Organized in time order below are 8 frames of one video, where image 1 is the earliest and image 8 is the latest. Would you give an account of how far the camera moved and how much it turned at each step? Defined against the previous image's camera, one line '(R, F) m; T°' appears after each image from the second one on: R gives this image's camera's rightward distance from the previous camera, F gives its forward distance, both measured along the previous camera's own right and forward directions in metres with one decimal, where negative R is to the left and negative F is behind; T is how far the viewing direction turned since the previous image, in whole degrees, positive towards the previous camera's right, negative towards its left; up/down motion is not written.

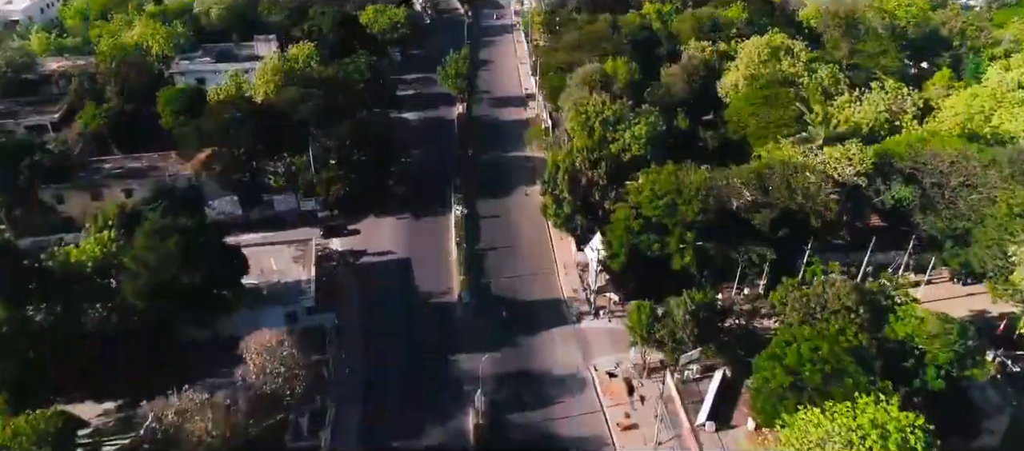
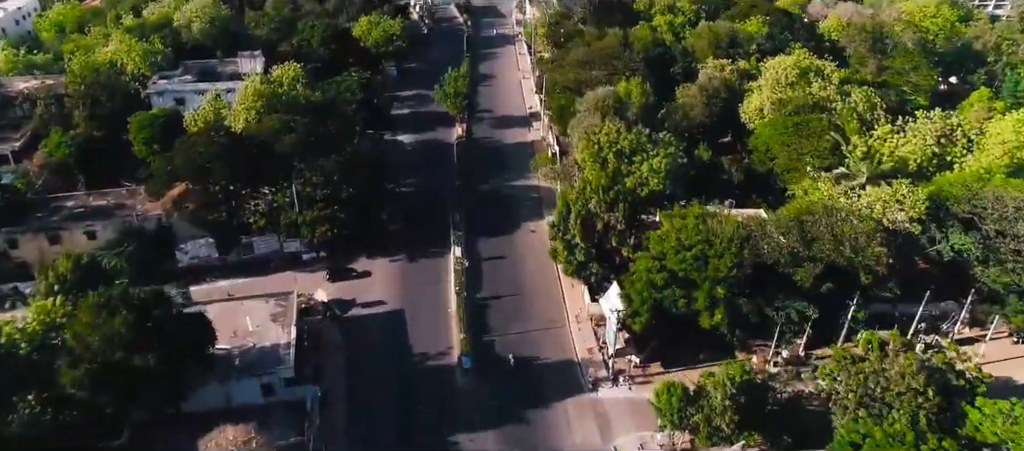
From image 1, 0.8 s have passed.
(-0.3, +4.3) m; 0°
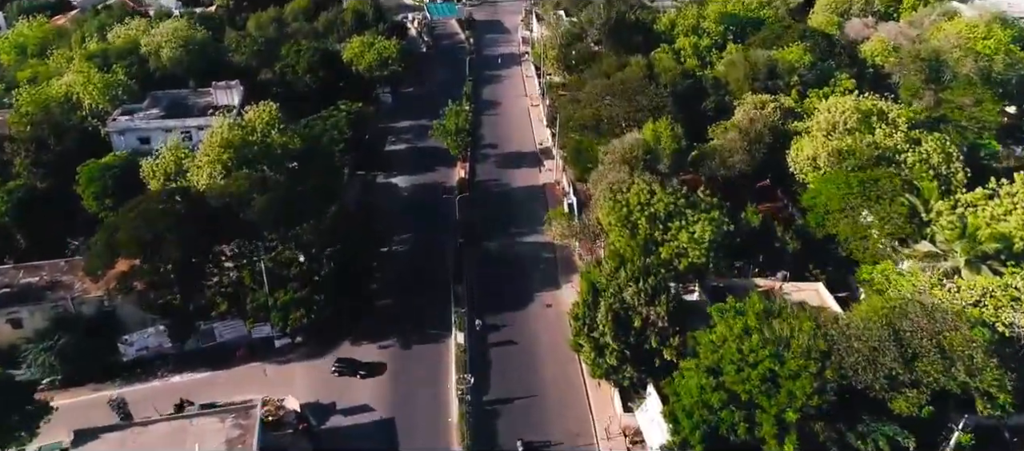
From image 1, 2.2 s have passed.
(-0.5, +6.7) m; 0°
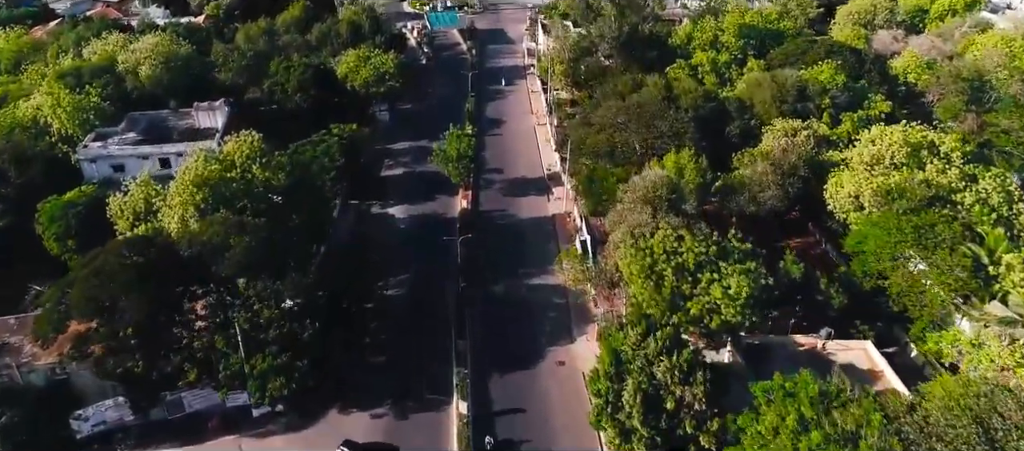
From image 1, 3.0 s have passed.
(-0.3, +4.1) m; 0°
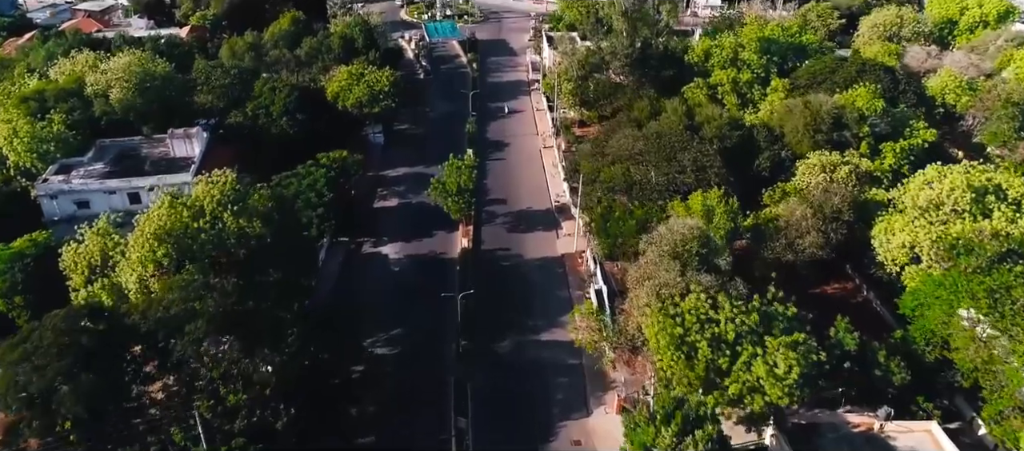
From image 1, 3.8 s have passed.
(-0.3, +4.4) m; 0°
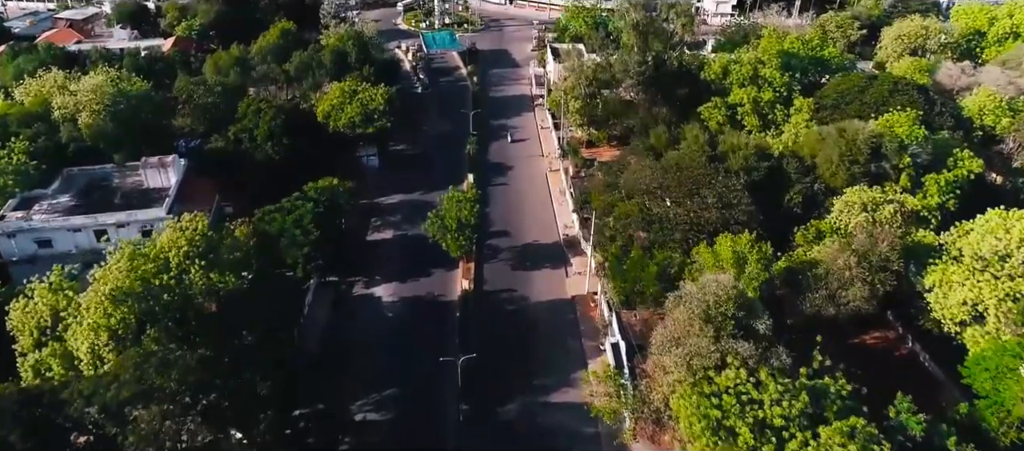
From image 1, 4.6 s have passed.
(-0.3, +3.8) m; 0°
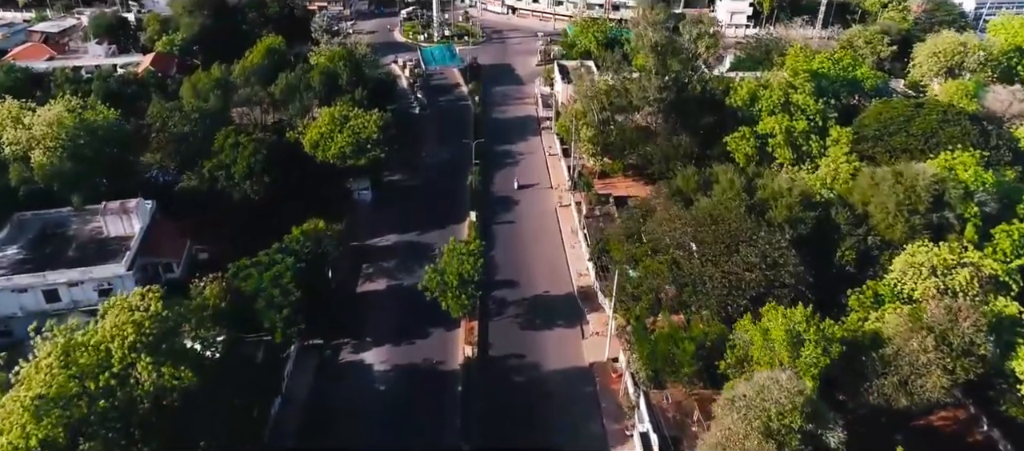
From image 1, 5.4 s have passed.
(-0.4, +4.8) m; 0°
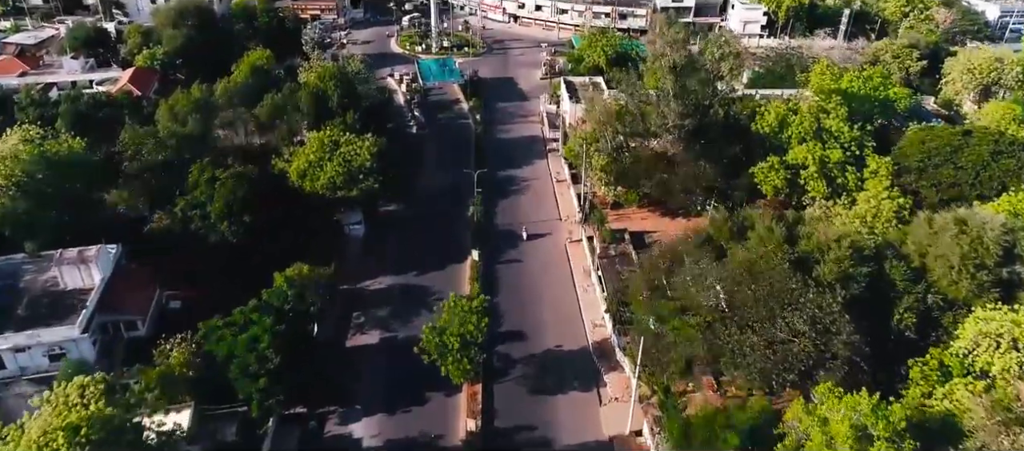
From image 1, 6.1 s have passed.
(-0.4, +4.1) m; 0°
